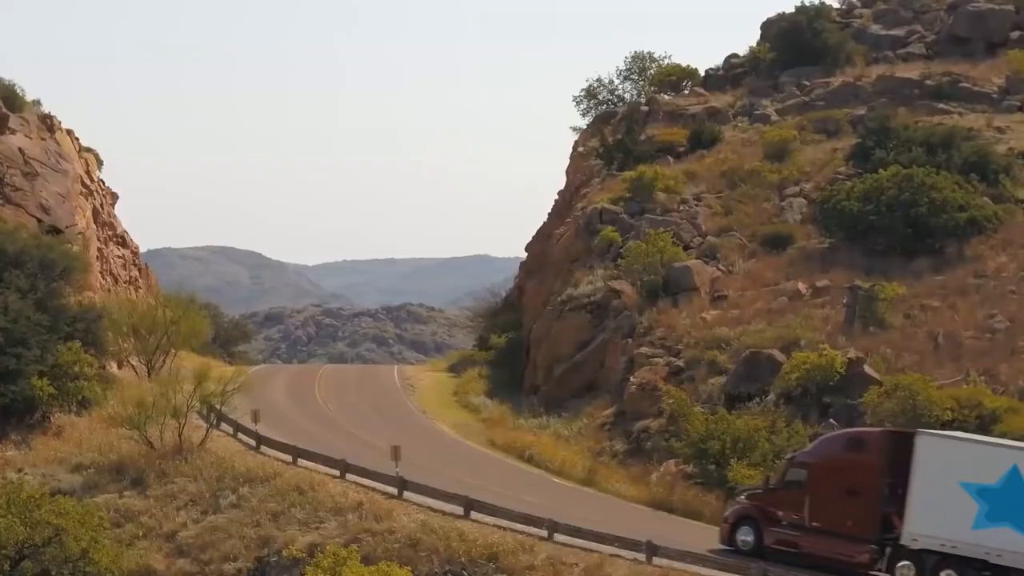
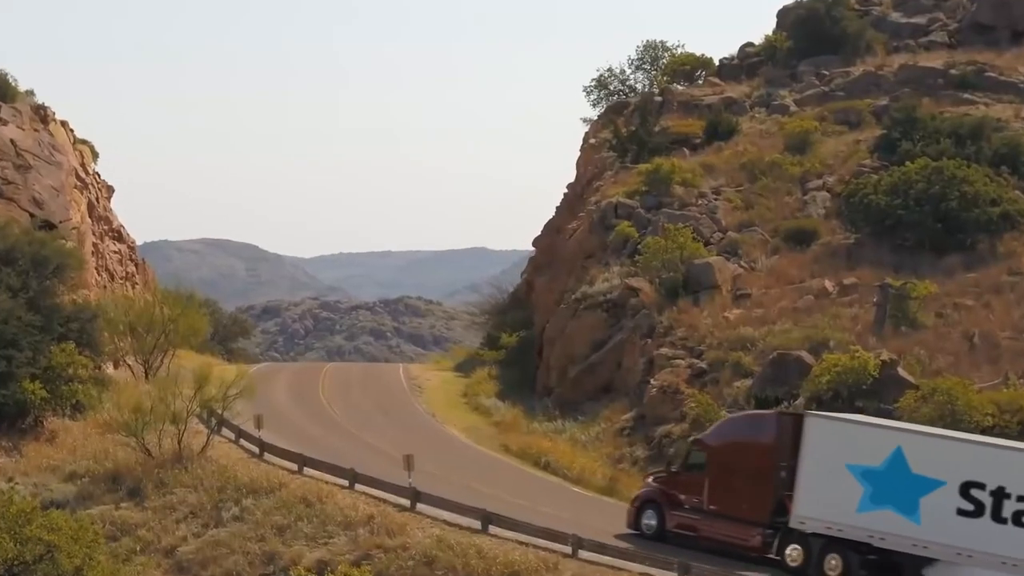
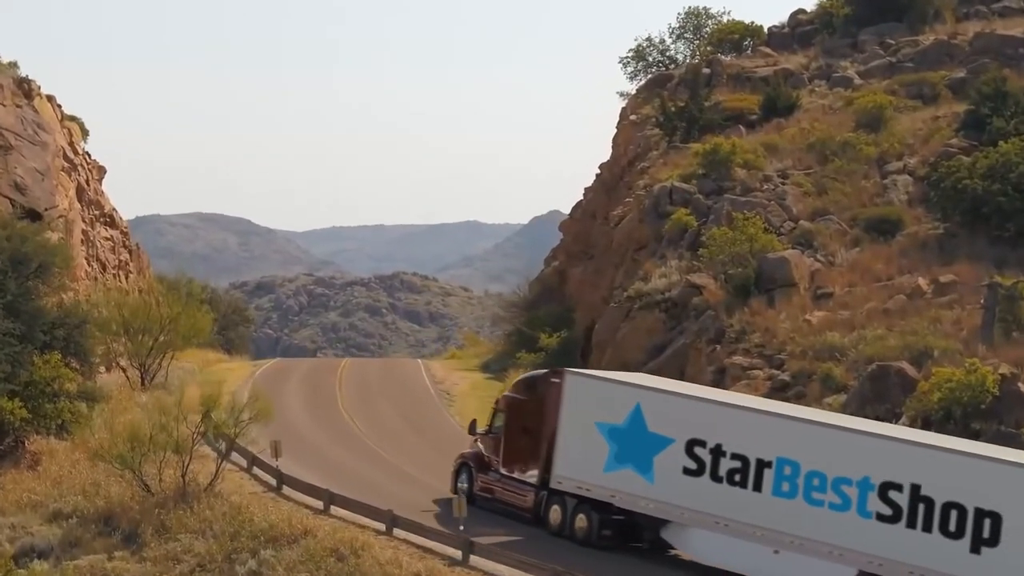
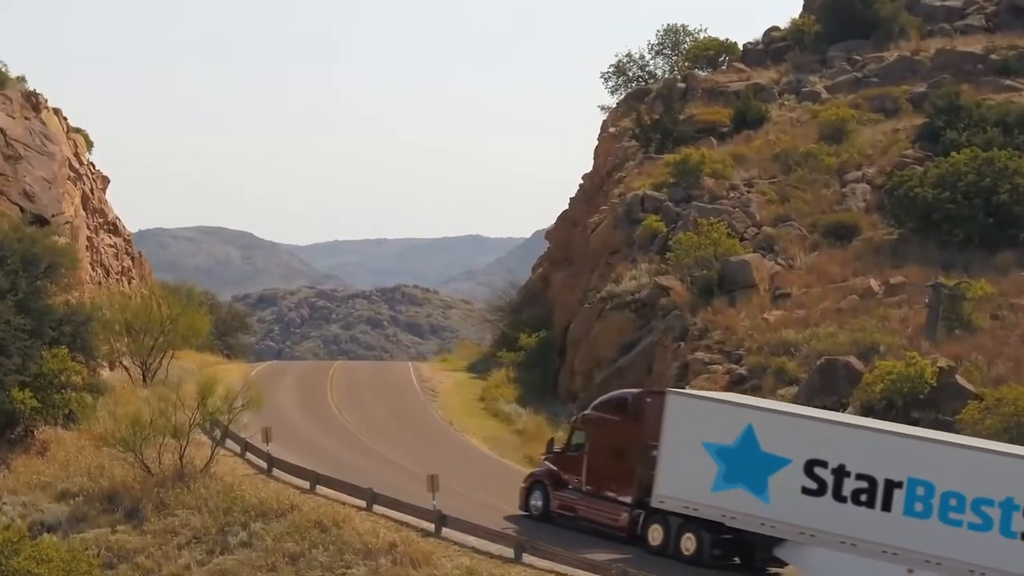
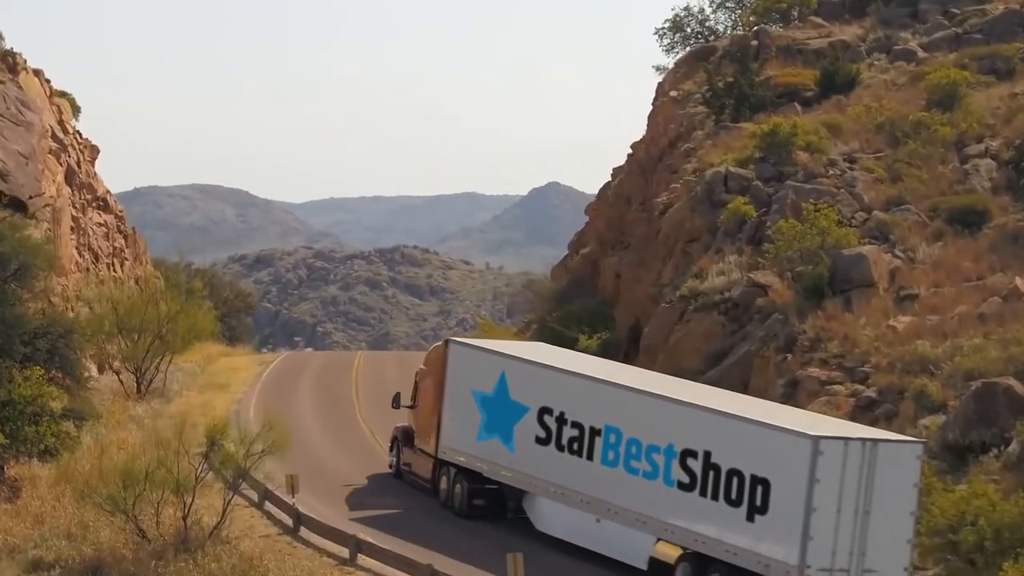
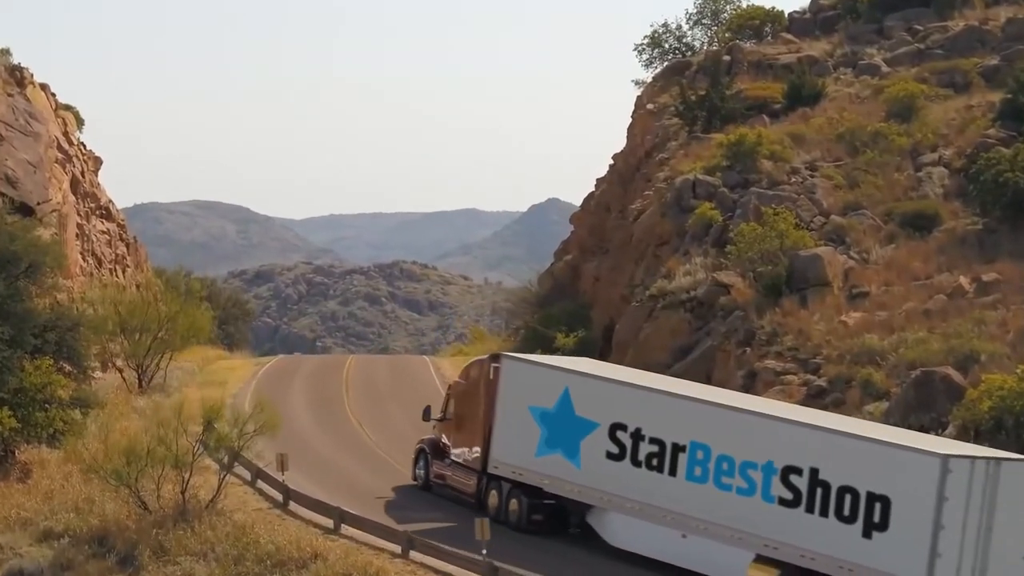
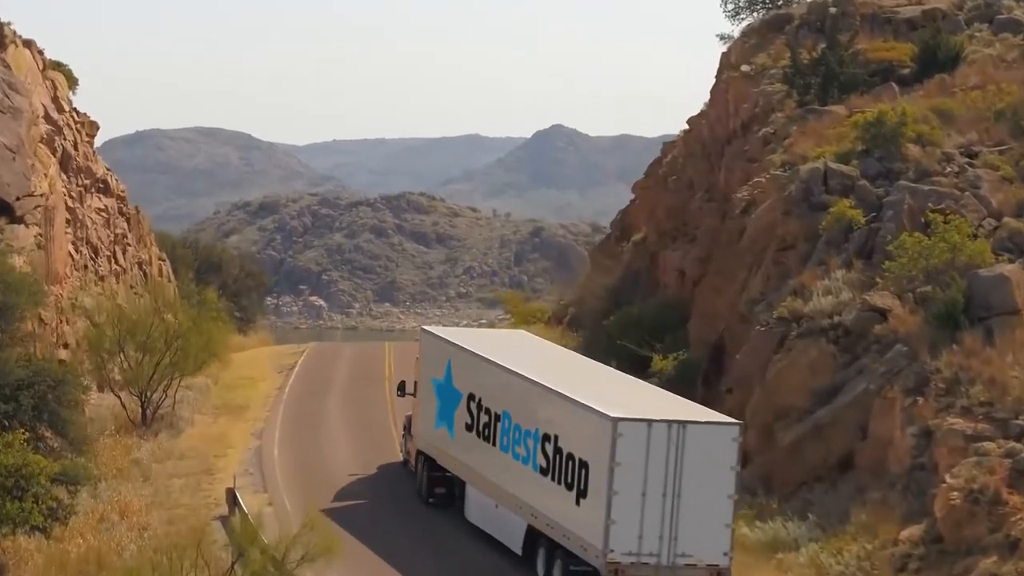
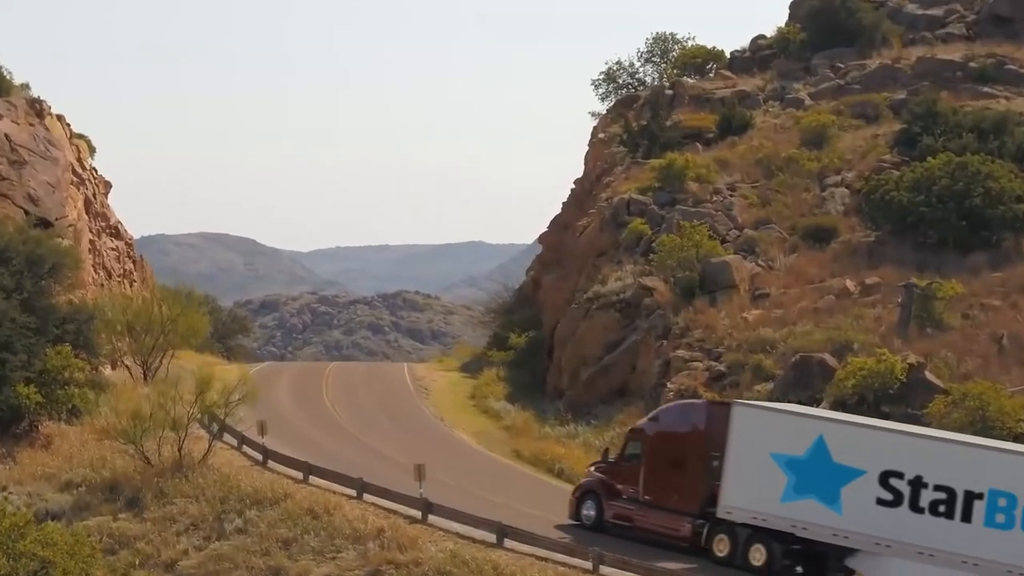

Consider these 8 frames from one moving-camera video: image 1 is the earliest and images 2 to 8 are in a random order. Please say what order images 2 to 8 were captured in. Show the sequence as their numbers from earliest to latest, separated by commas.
2, 8, 4, 3, 6, 5, 7
